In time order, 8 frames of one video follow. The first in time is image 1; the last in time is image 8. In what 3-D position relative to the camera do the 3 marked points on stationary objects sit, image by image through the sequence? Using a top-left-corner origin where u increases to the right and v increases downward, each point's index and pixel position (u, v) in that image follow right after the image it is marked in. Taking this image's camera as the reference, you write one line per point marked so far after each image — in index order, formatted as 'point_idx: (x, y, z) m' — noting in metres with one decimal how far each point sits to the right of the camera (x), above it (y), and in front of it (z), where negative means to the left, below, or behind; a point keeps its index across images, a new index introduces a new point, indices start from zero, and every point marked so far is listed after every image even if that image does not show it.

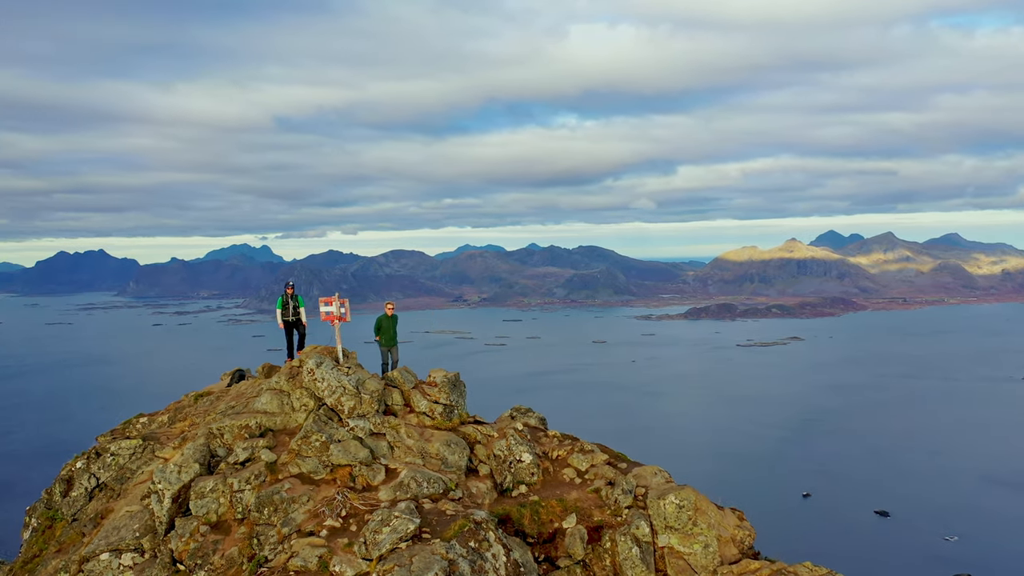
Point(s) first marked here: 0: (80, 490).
0: (-10.0, -4.7, +19.2) m
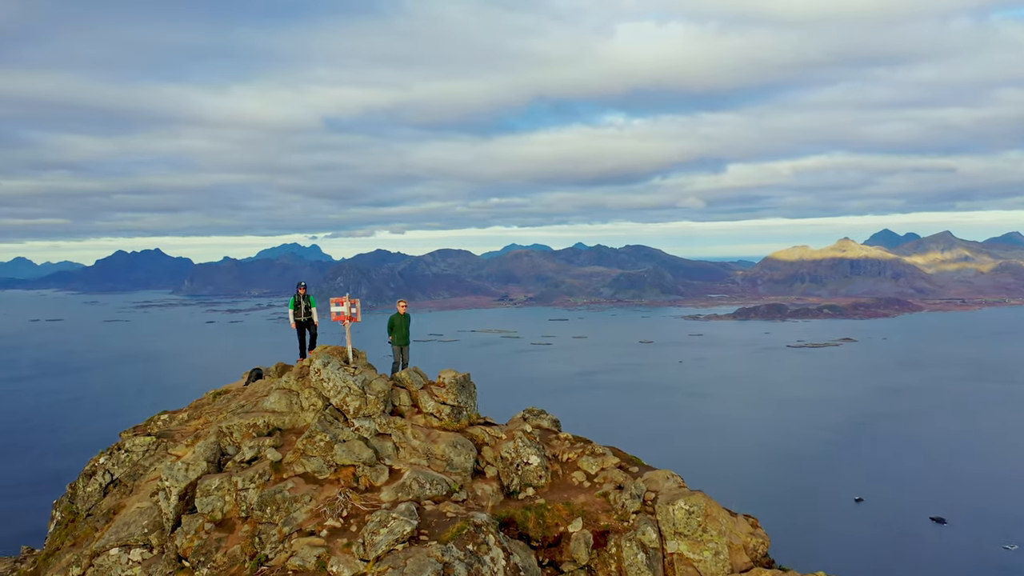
0: (-9.8, -4.7, +19.6) m
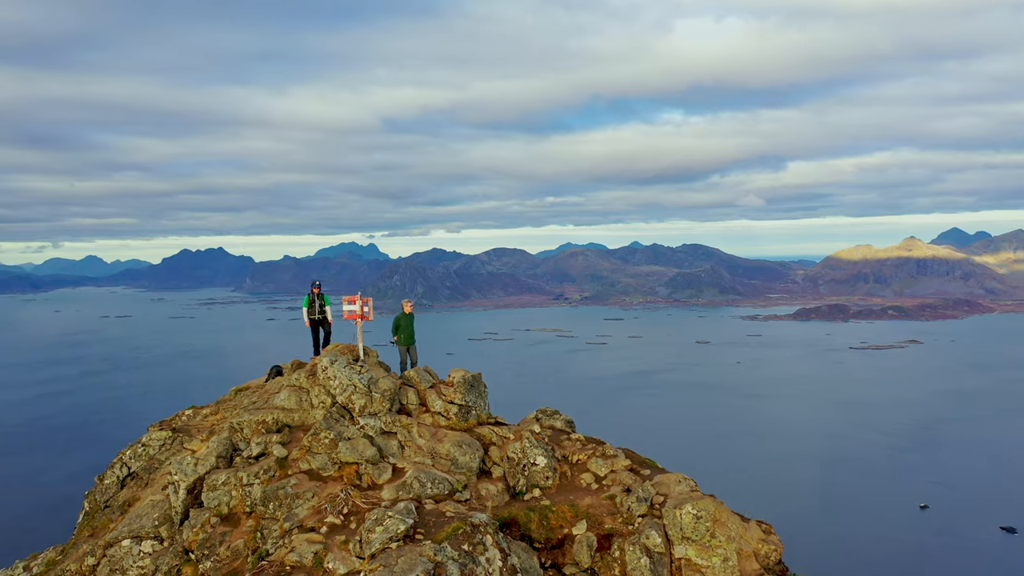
0: (-9.7, -4.6, +20.2) m
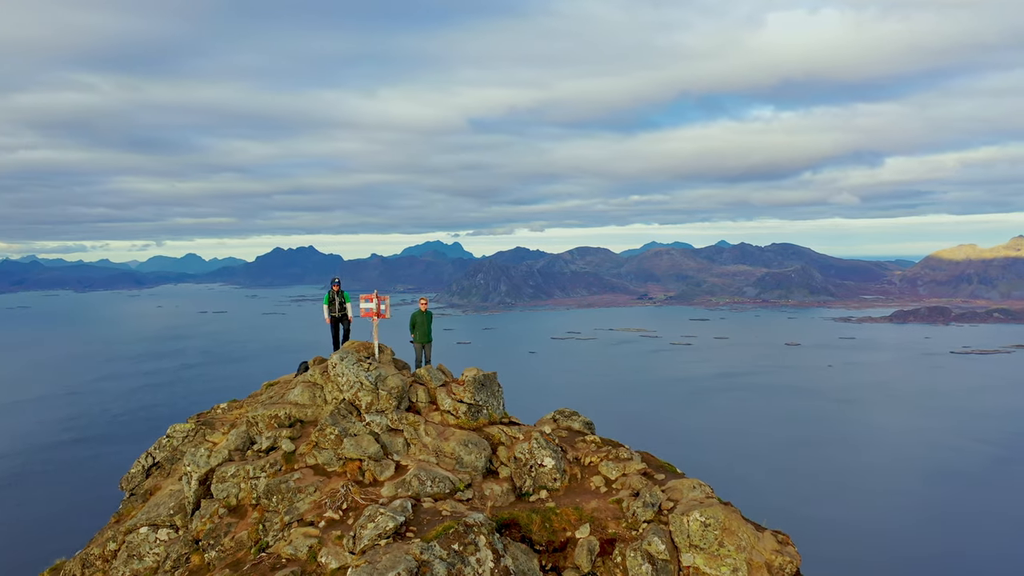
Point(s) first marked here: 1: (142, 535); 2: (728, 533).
0: (-9.4, -4.5, +21.0) m
1: (-8.3, -5.6, +18.8) m
2: (+4.6, -5.2, +17.8) m
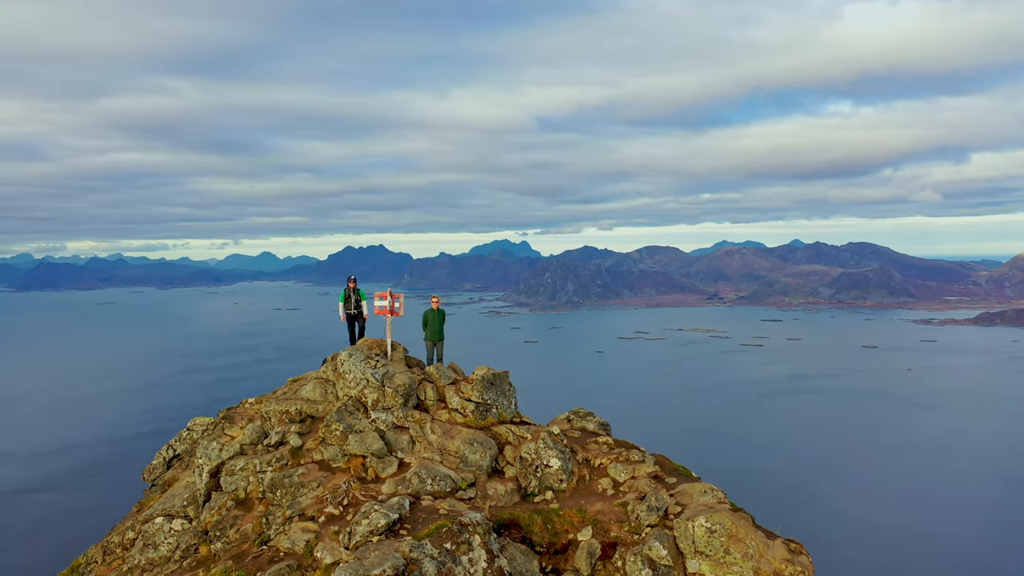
0: (-9.1, -4.5, +21.6) m
1: (-8.2, -5.5, +19.3) m
2: (+4.6, -5.2, +17.3) m
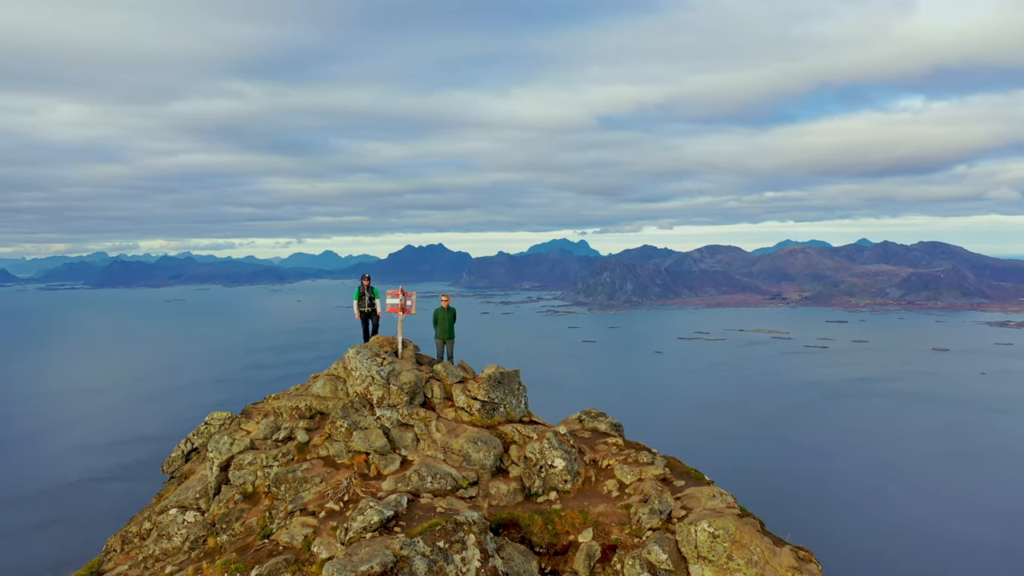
0: (-8.8, -4.4, +22.1) m
1: (-8.1, -5.4, +19.8) m
2: (+4.5, -5.2, +16.9) m
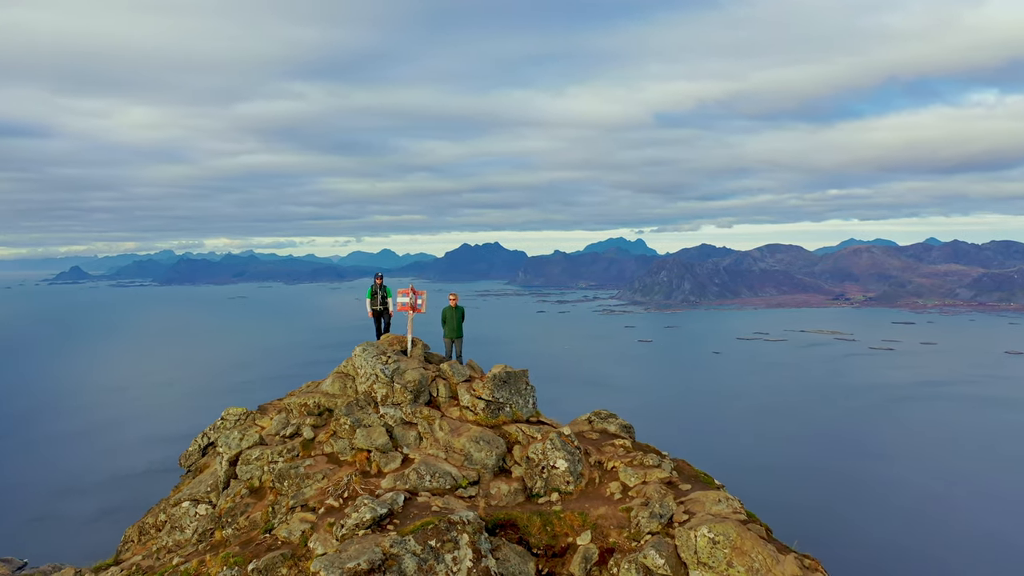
0: (-8.5, -4.3, +22.6) m
1: (-8.0, -5.4, +20.3) m
2: (+4.4, -5.2, +16.5) m
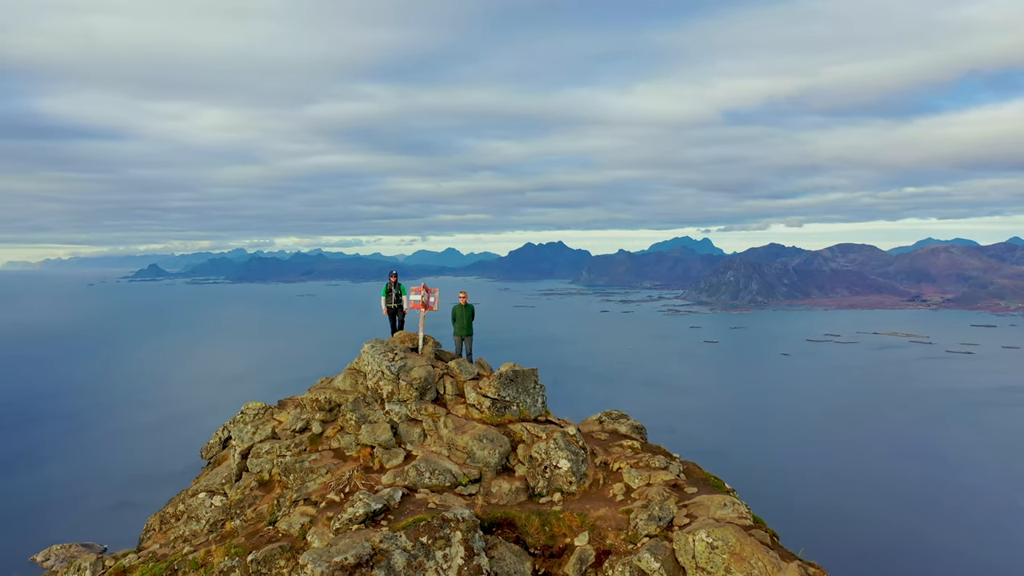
0: (-8.2, -4.2, +23.2) m
1: (-7.8, -5.3, +20.8) m
2: (+4.3, -5.2, +16.1) m
